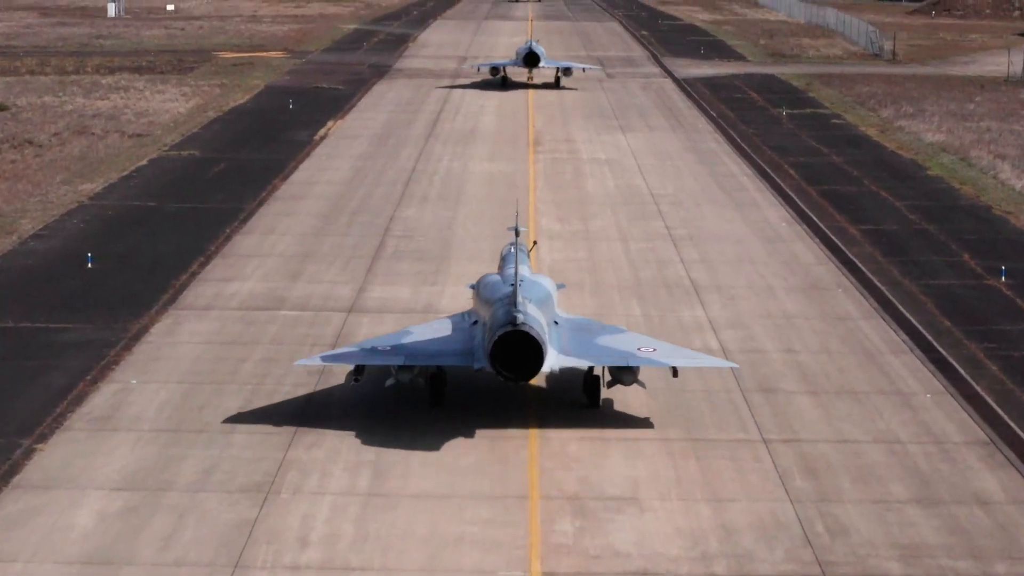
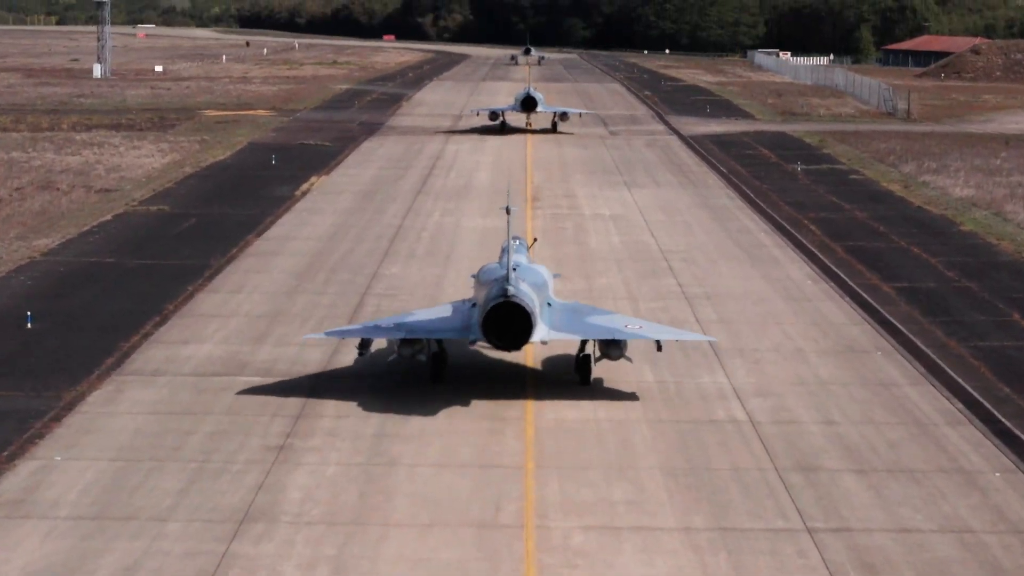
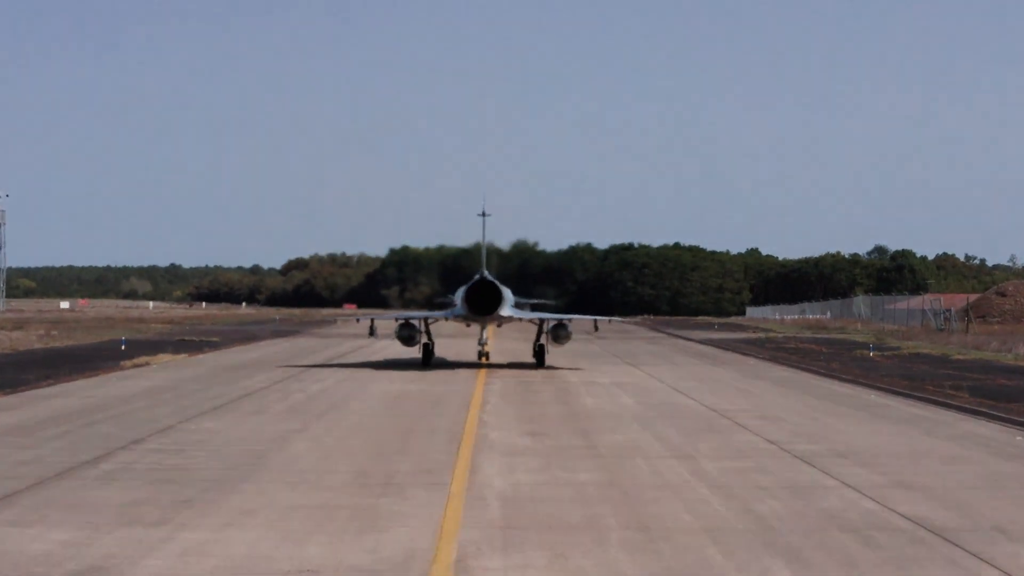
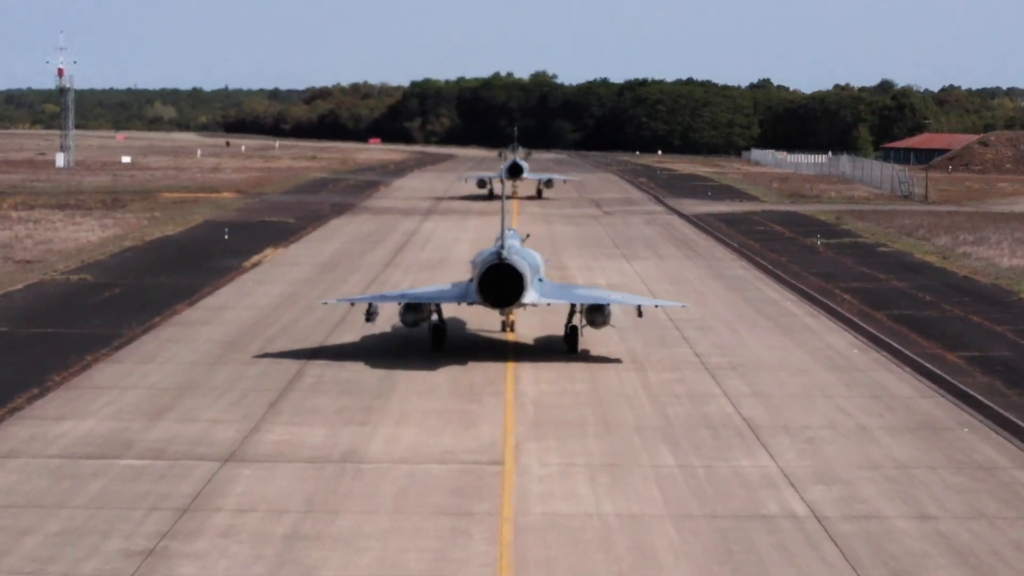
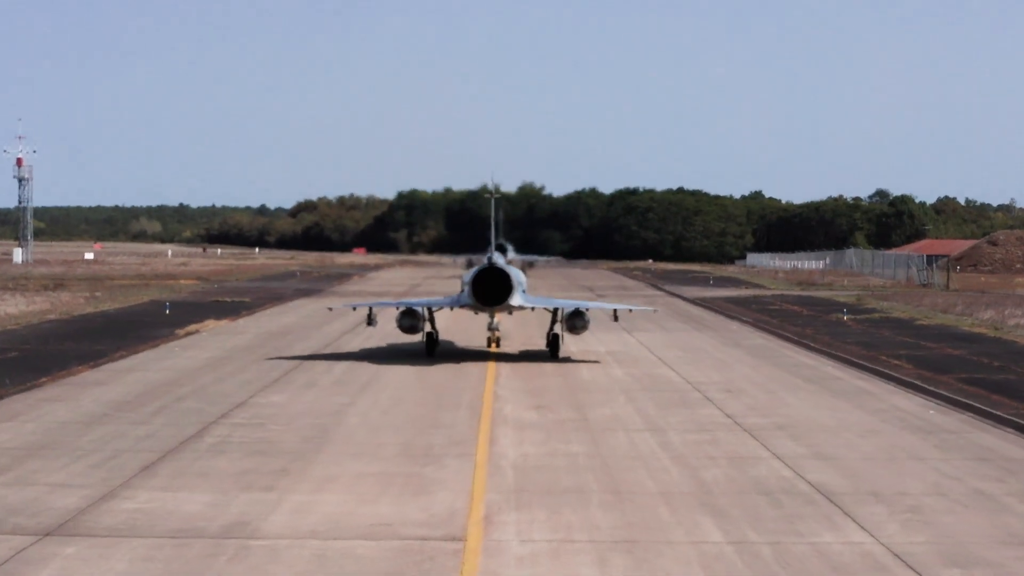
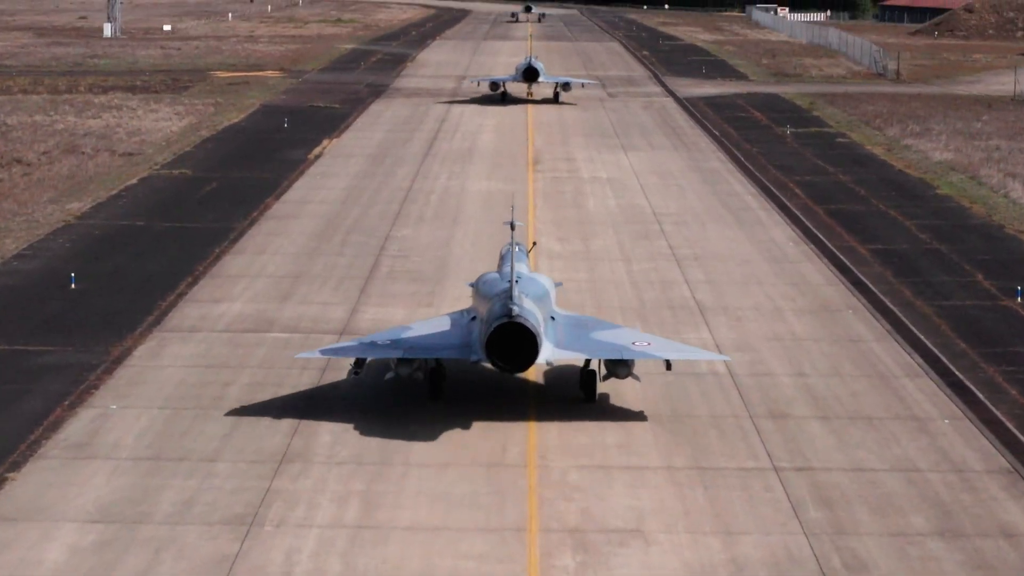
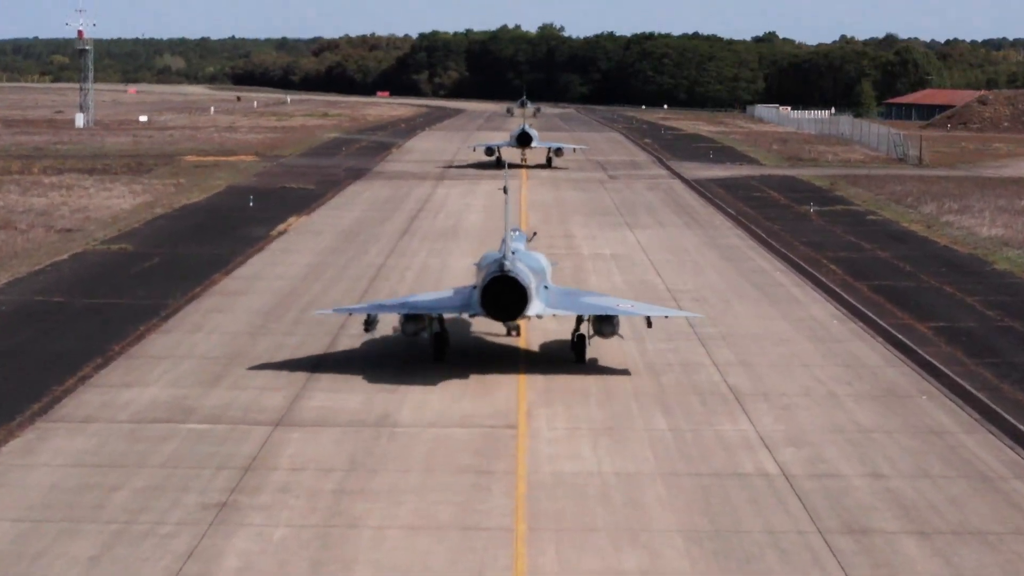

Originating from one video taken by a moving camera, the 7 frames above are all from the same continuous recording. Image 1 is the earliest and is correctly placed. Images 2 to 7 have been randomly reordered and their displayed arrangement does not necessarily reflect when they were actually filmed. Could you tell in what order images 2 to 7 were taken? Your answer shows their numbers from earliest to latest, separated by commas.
6, 2, 7, 4, 5, 3
